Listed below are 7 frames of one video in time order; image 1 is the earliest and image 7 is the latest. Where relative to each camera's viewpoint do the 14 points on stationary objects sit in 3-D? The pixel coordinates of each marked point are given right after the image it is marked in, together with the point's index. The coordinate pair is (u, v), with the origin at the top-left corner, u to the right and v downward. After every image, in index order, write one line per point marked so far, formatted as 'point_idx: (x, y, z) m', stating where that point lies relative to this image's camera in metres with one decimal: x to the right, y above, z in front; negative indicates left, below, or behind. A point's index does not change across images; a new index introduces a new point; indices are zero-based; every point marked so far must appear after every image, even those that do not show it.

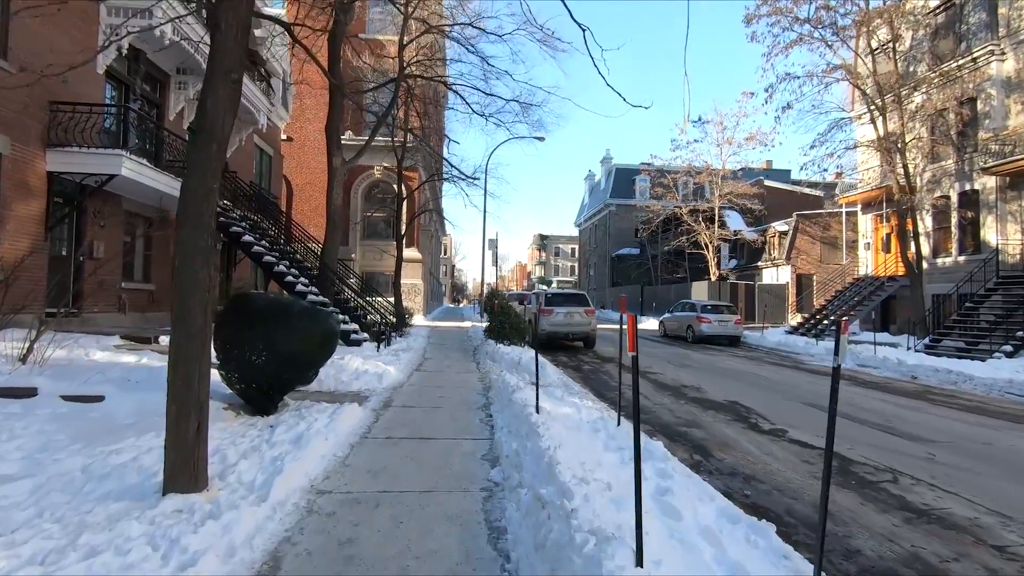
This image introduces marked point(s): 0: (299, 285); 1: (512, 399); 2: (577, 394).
0: (-5.4, +0.1, +14.2) m
1: (0.0, -1.5, +7.6) m
2: (+1.1, -1.7, +9.0) m
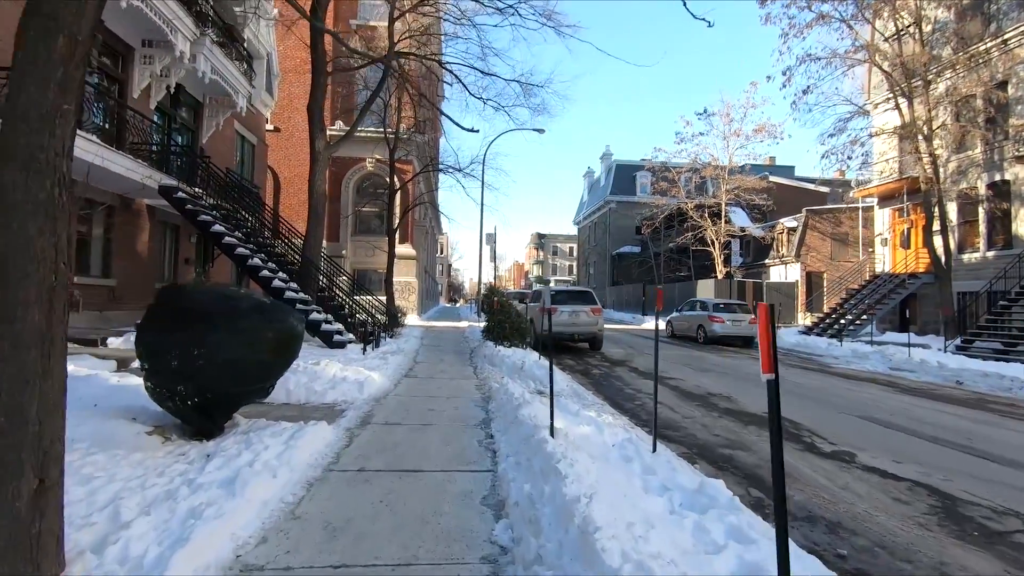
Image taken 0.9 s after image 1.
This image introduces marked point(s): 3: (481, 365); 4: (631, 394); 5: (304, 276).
0: (-5.4, +0.2, +12.8) m
1: (+0.1, -1.4, +6.2) m
2: (+1.1, -1.6, +7.6) m
3: (-0.6, -1.6, +11.7) m
4: (+2.1, -1.9, +9.7) m
5: (-5.3, +0.3, +14.2) m
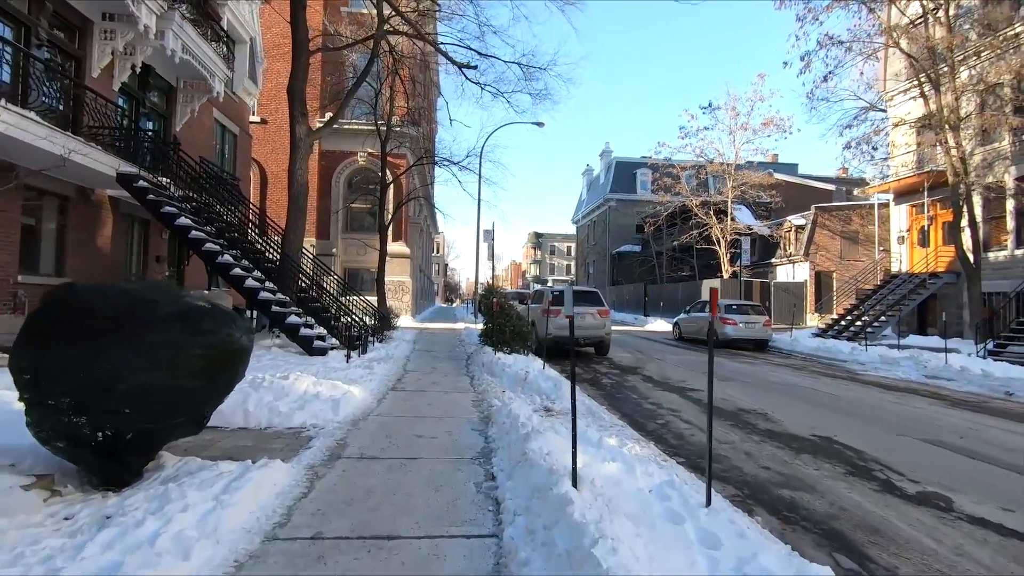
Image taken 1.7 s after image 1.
0: (-5.4, +0.2, +11.5) m
1: (+0.1, -1.4, +5.0) m
2: (+1.2, -1.6, +6.4) m
3: (-0.6, -1.6, +10.5) m
4: (+2.1, -1.9, +8.4) m
5: (-5.3, +0.3, +12.9) m
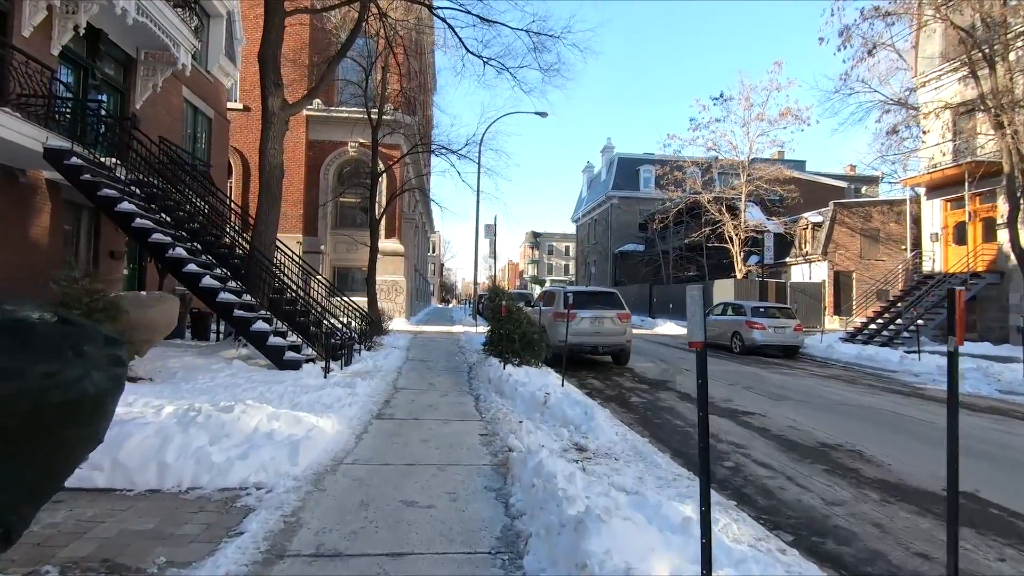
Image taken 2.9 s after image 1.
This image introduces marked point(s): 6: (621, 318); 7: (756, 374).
0: (-5.2, +0.2, +9.6) m
1: (+0.4, -1.4, +3.1) m
2: (+1.4, -1.6, +4.5) m
3: (-0.4, -1.6, +8.6) m
4: (+2.3, -1.9, +6.6) m
5: (-5.1, +0.3, +10.9) m
6: (+2.5, -0.7, +12.8) m
7: (+5.5, -2.0, +12.7) m
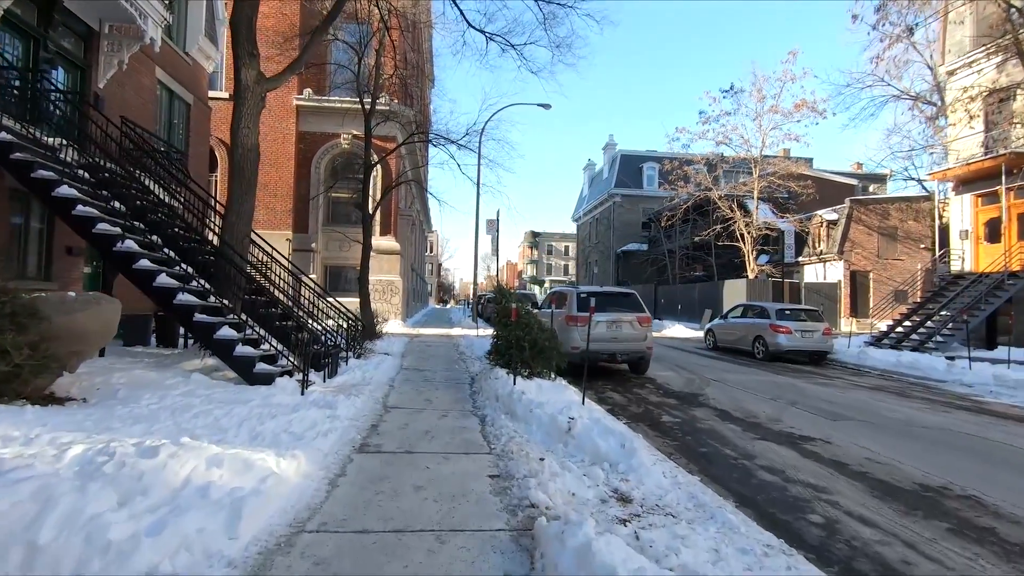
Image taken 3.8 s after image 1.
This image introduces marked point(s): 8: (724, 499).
0: (-5.0, +0.2, +8.1) m
1: (+0.6, -1.4, +1.7) m
2: (+1.6, -1.6, +3.1) m
3: (-0.3, -1.6, +7.2) m
4: (+2.5, -1.9, +5.2) m
5: (-4.9, +0.3, +9.5) m
6: (+2.6, -0.7, +11.4) m
7: (+5.7, -2.0, +11.3) m
8: (+1.8, -1.8, +4.8) m
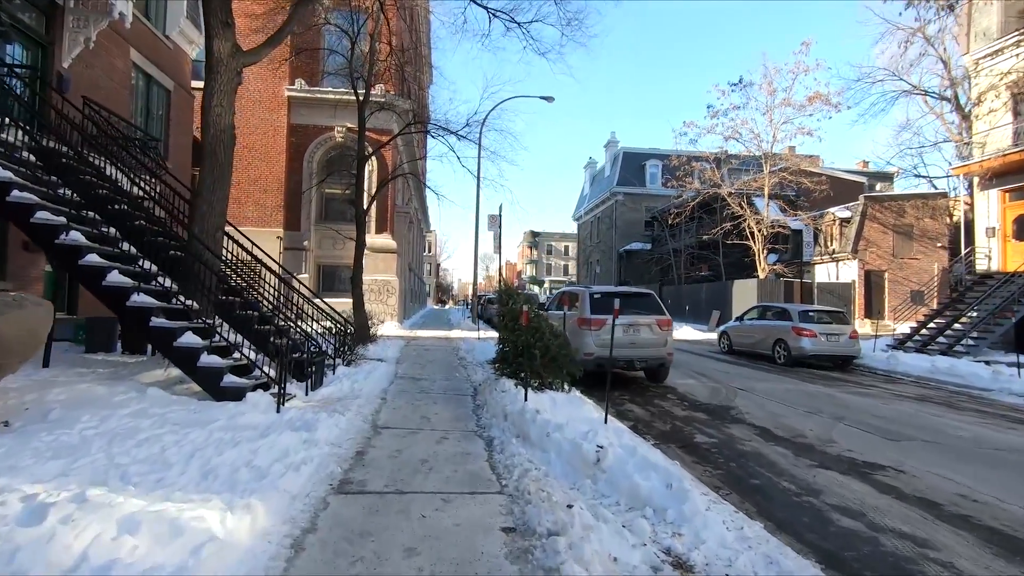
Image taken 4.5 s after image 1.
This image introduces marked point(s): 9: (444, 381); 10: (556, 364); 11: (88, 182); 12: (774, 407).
0: (-4.9, +0.2, +7.0) m
1: (+0.7, -1.4, +0.6) m
2: (+1.7, -1.6, +2.0) m
3: (-0.1, -1.6, +6.0) m
4: (+2.6, -1.9, +4.1) m
5: (-4.8, +0.3, +8.4) m
6: (+2.8, -0.7, +10.3) m
7: (+5.8, -2.0, +10.2) m
8: (+2.0, -1.8, +3.7) m
9: (-1.2, -1.6, +9.9) m
10: (+0.6, -1.1, +7.9) m
11: (-6.4, +1.6, +8.5) m
12: (+4.2, -1.9, +9.0) m
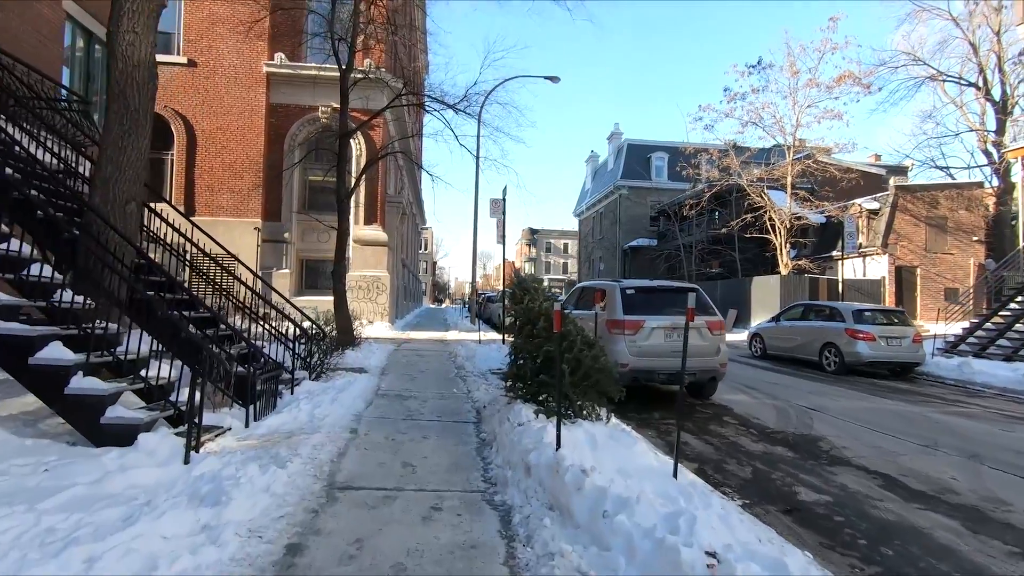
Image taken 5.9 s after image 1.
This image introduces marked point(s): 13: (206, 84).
0: (-4.7, +0.3, +4.8) m
1: (+0.9, -1.3, -1.6) m
2: (+1.9, -1.6, -0.2) m
3: (+0.1, -1.5, +3.8) m
4: (+2.9, -1.8, +1.9) m
5: (-4.6, +0.4, +6.2) m
6: (+2.9, -0.6, +8.2) m
7: (+6.0, -1.9, +8.1) m
8: (+2.2, -1.7, +1.5) m
9: (-1.1, -1.5, +7.7) m
10: (+0.8, -1.0, +5.7) m
11: (-6.2, +1.7, +6.2) m
12: (+4.4, -1.8, +6.8) m
13: (-10.7, +7.2, +19.5) m
